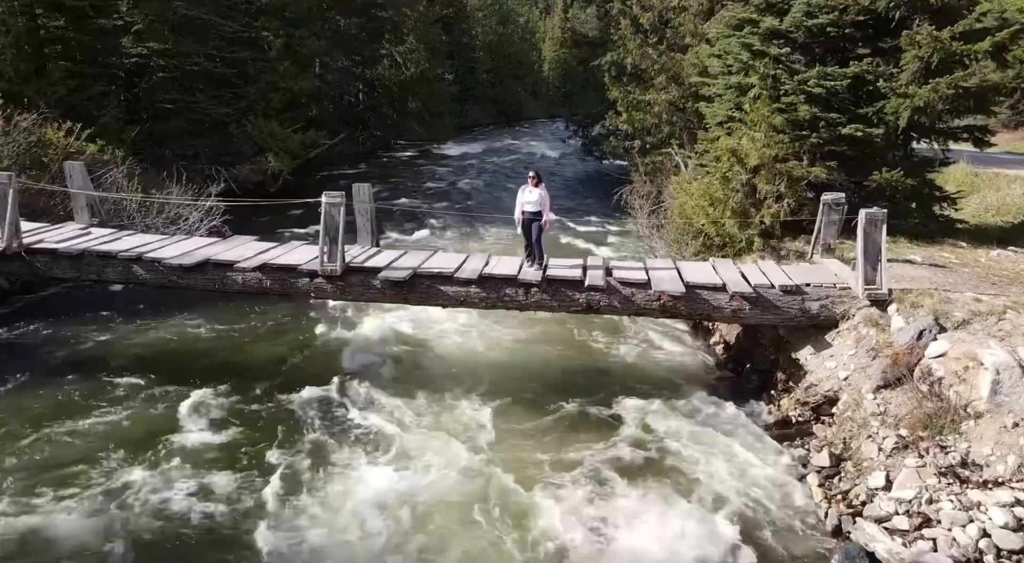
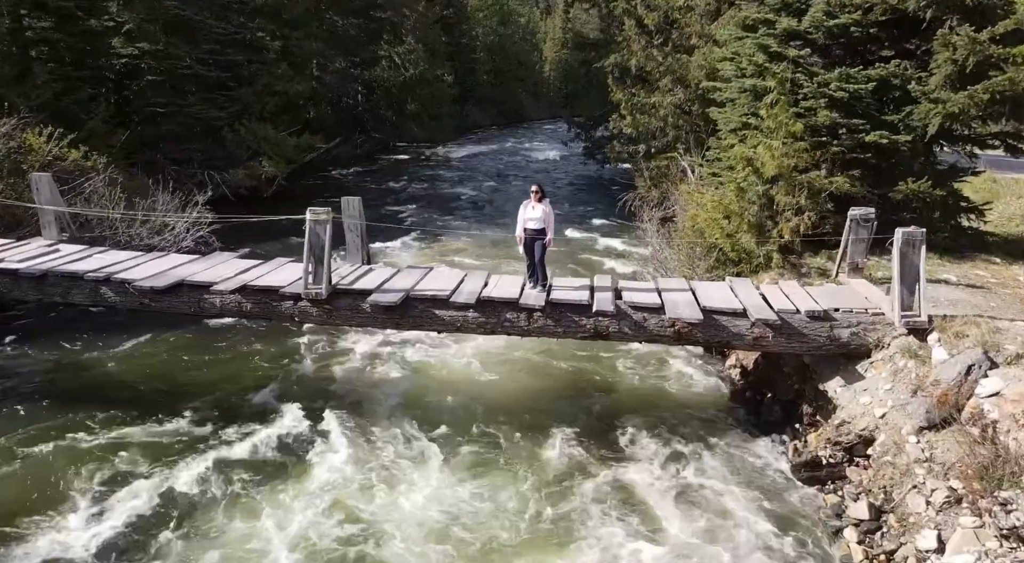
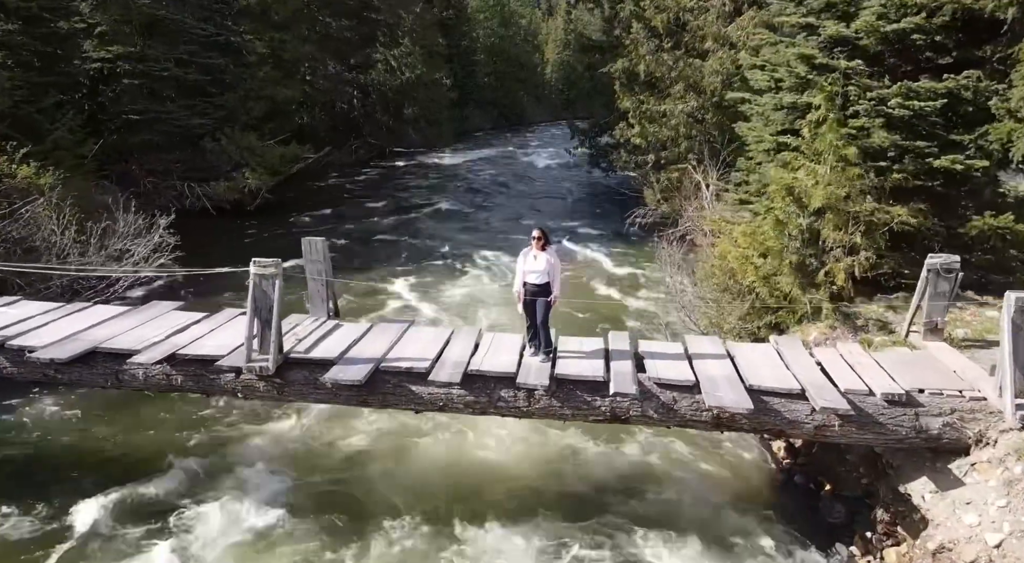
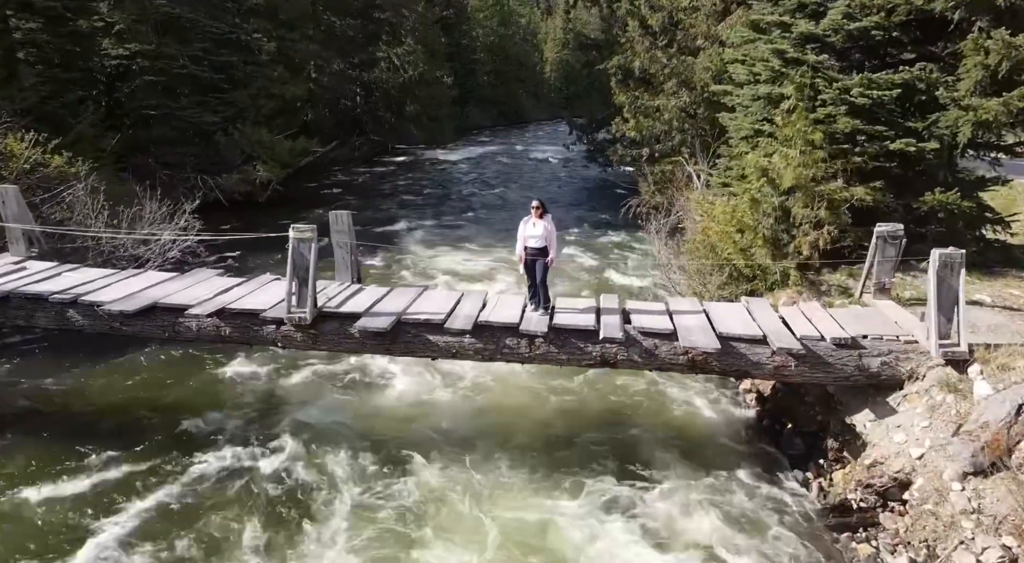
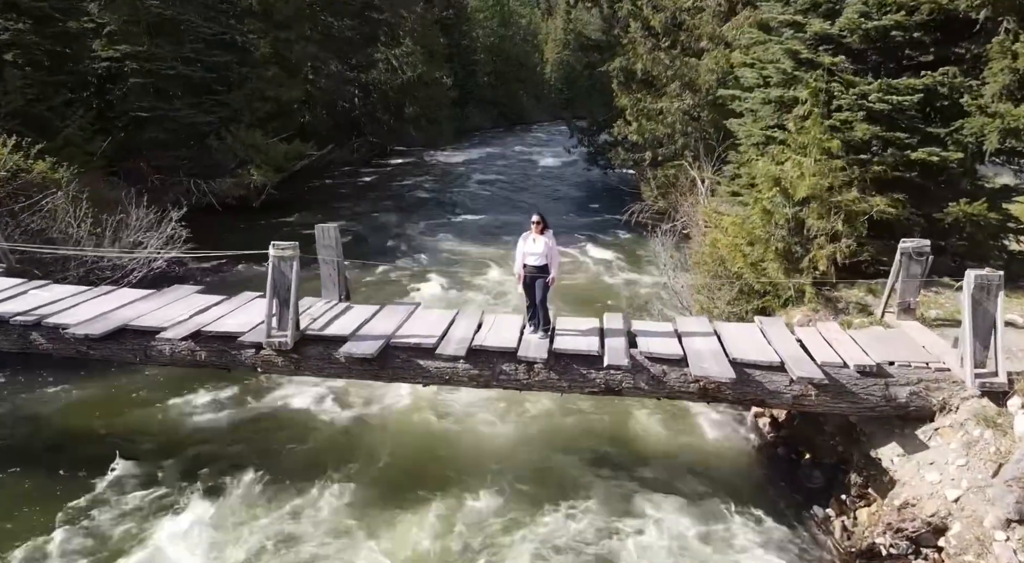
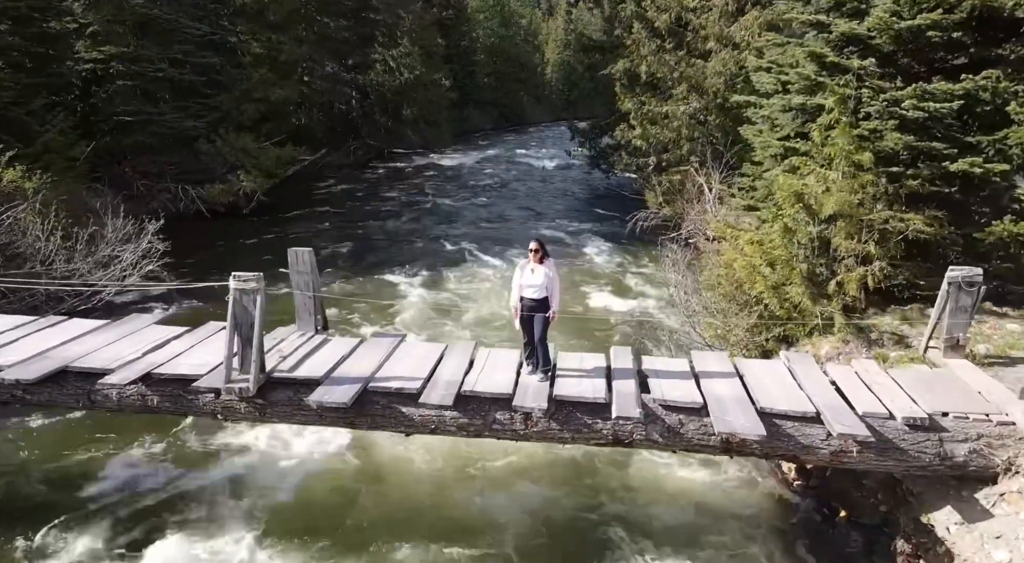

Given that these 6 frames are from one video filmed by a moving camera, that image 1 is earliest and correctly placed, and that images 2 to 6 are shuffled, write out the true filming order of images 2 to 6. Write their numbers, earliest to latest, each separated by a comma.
2, 4, 5, 3, 6
